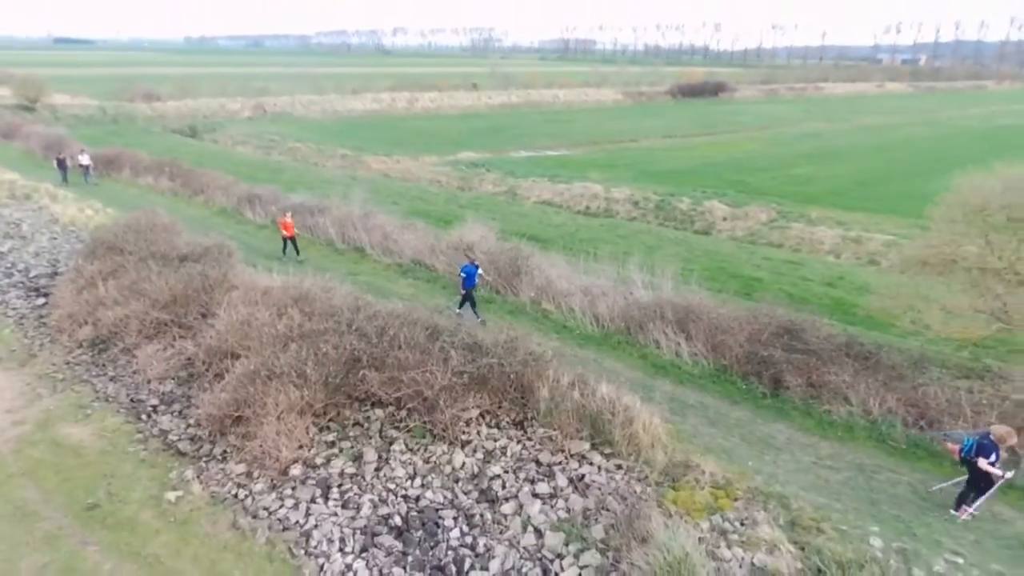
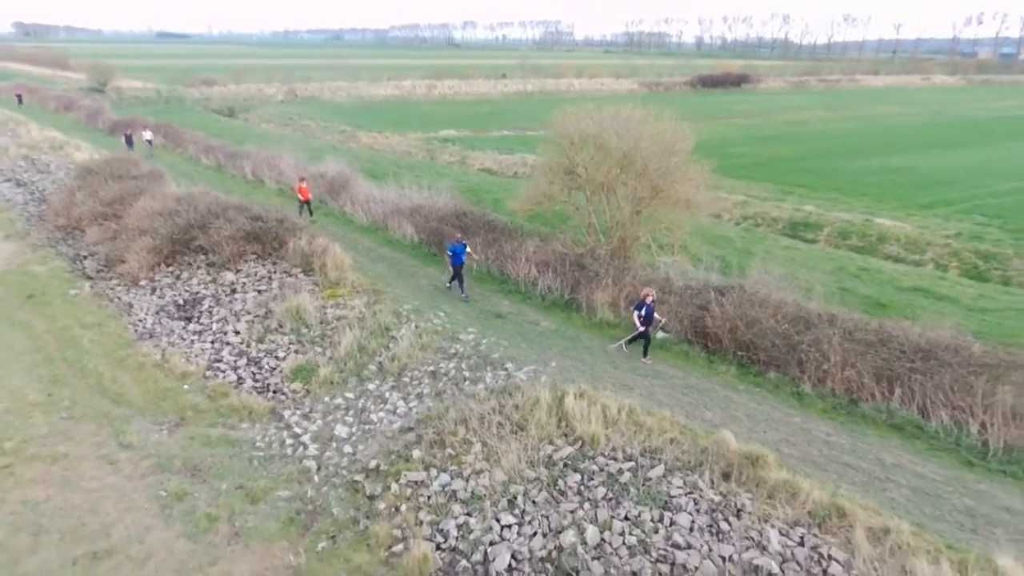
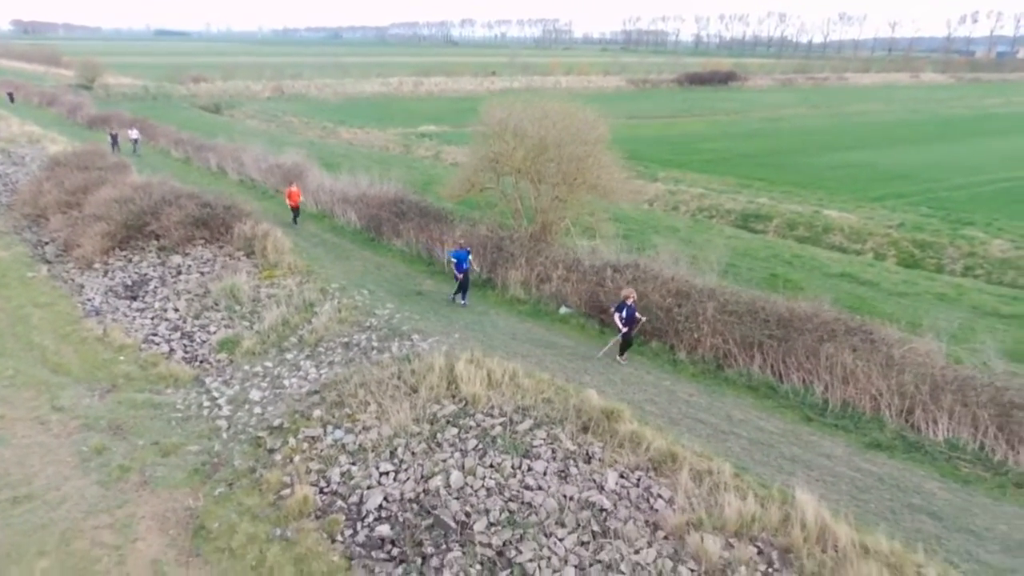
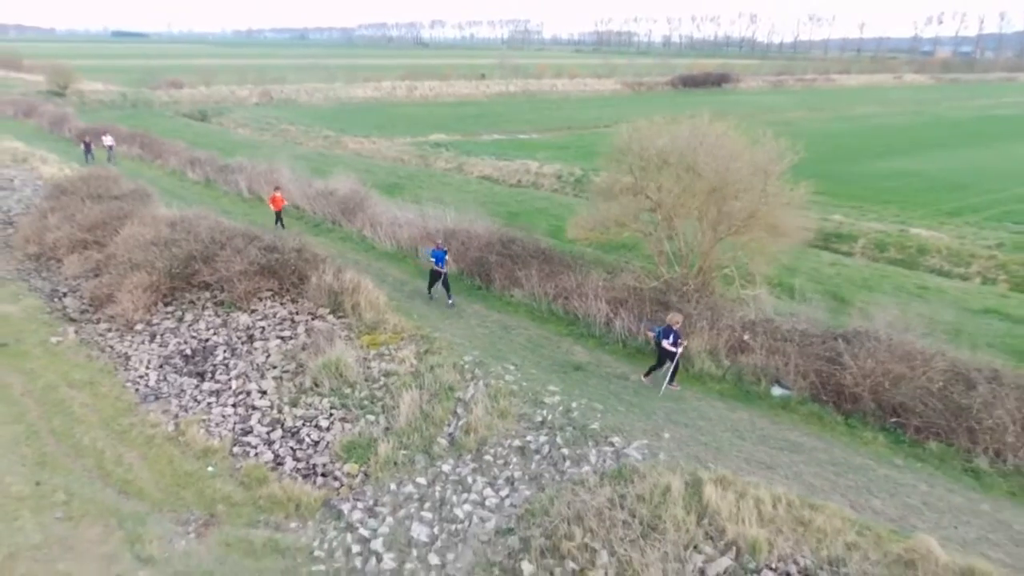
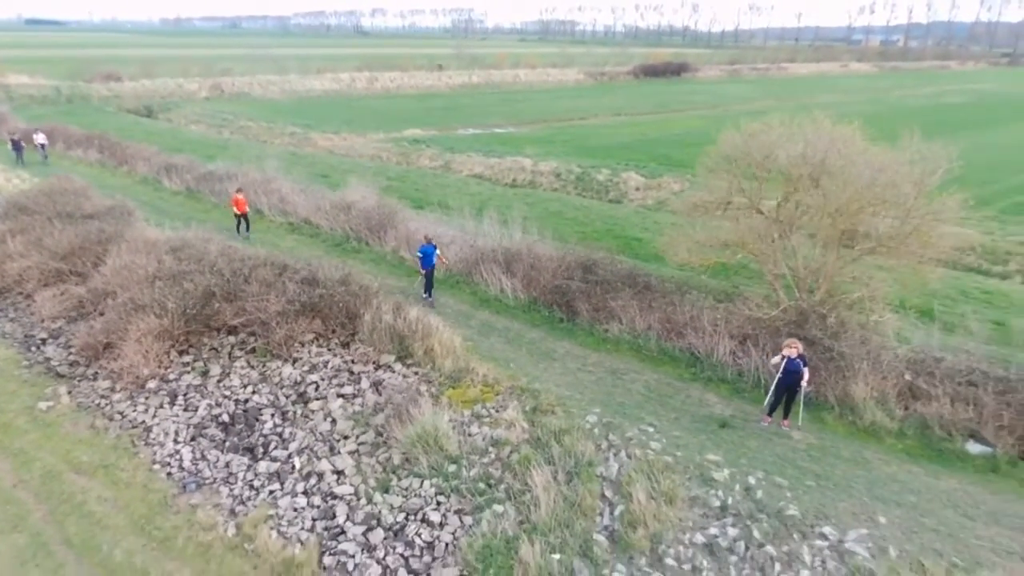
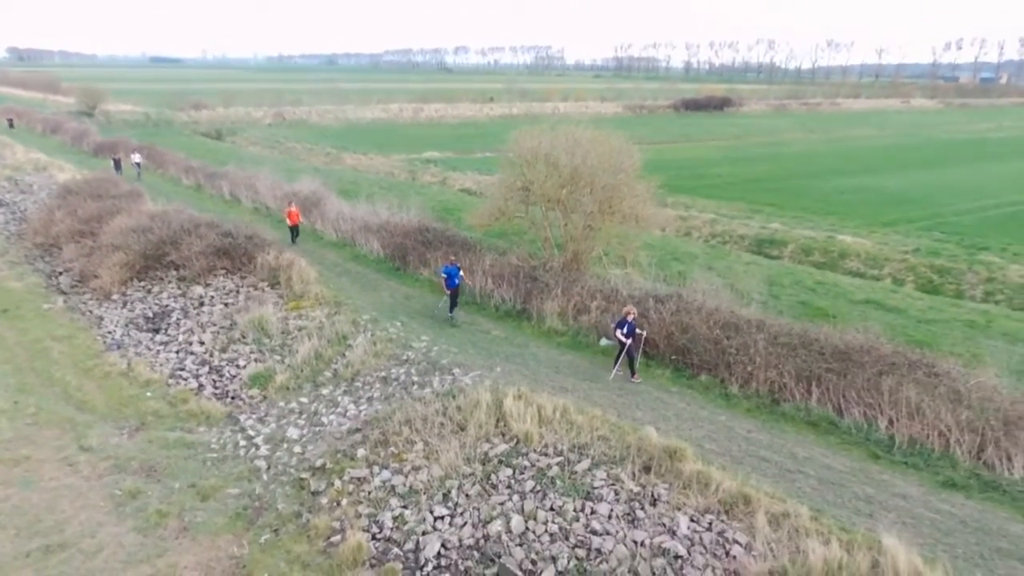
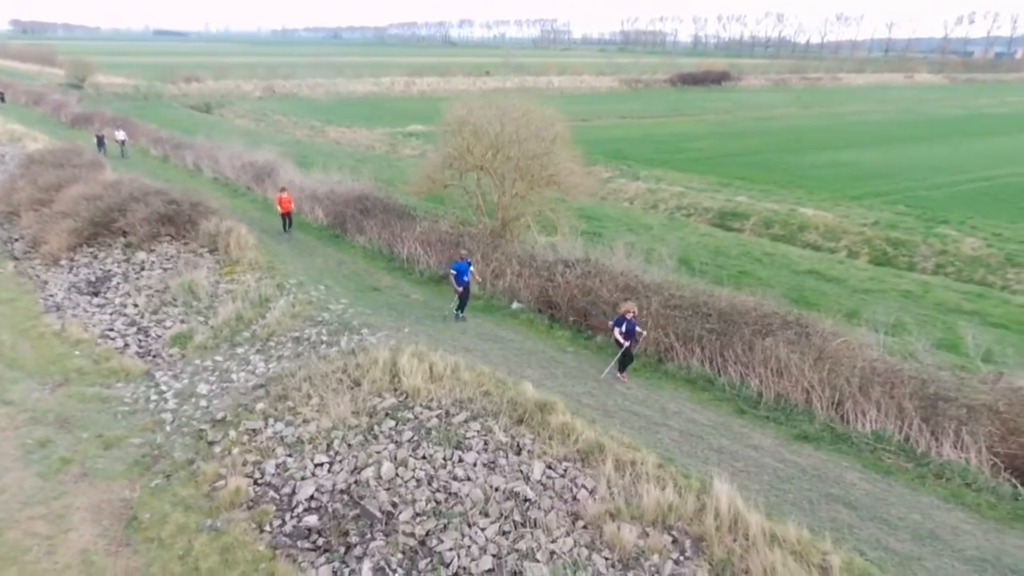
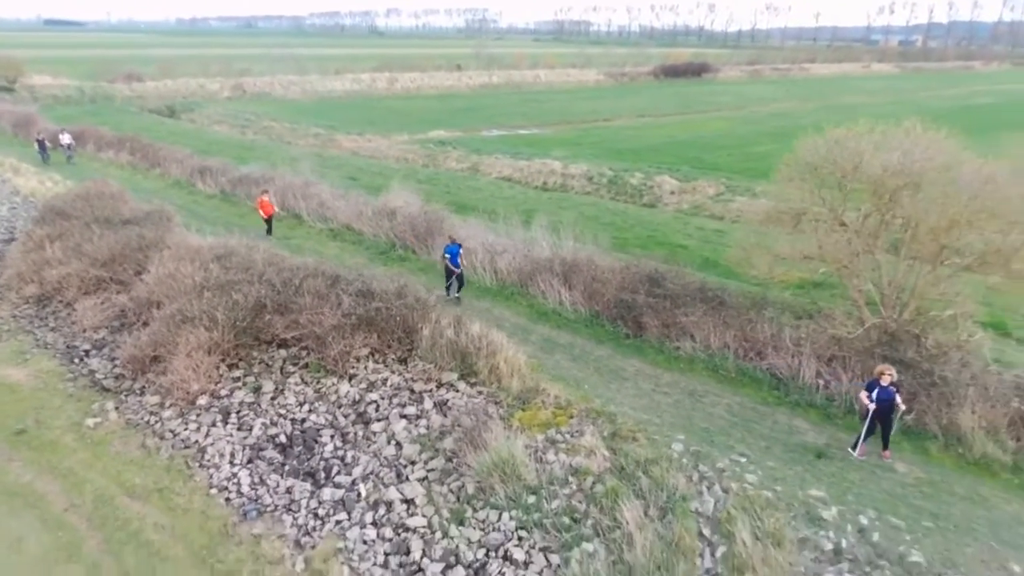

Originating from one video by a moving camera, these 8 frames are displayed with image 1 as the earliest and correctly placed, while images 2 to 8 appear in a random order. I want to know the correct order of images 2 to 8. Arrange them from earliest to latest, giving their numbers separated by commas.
8, 5, 4, 2, 6, 3, 7
